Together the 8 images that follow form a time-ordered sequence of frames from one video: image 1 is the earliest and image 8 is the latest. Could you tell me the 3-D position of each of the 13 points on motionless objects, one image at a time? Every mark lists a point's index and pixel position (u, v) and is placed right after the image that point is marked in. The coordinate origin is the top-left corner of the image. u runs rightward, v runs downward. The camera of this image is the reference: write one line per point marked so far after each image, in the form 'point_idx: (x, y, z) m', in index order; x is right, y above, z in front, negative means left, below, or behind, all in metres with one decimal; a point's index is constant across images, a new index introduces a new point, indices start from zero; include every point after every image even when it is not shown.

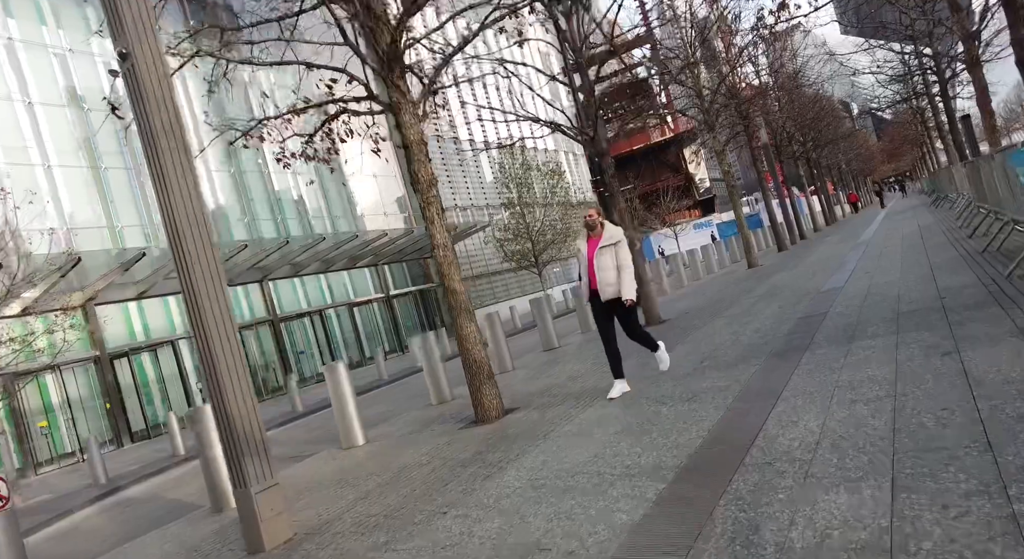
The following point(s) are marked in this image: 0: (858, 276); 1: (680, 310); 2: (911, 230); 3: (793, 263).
0: (+4.8, 0.0, +9.8) m
1: (+3.0, -0.6, +12.6) m
2: (+9.0, +1.1, +15.8) m
3: (+6.9, +0.4, +17.1) m
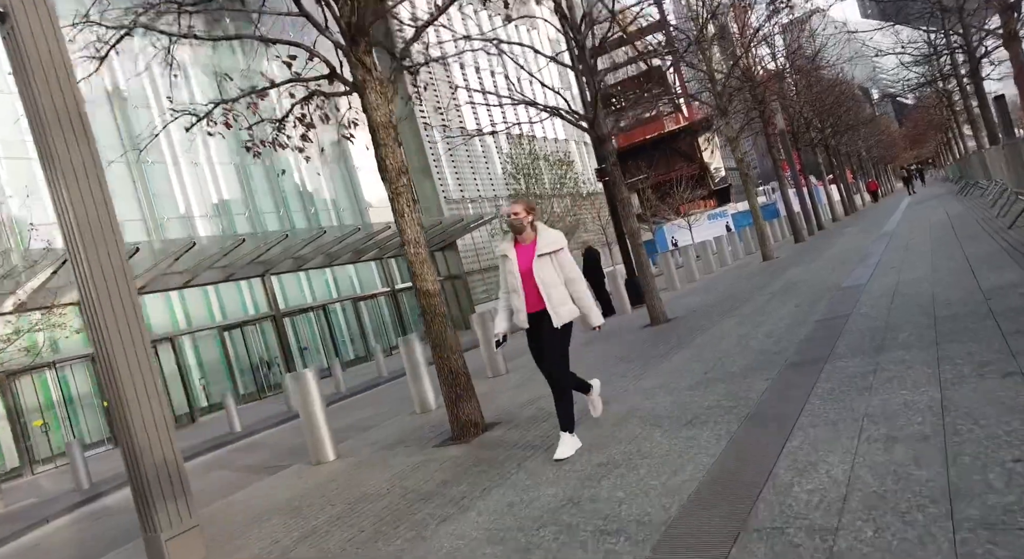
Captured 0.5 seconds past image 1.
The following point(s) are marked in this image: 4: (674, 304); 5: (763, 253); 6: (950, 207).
0: (+4.7, +0.1, +9.0) m
1: (+3.0, -0.5, +11.8) m
2: (+9.0, +1.3, +14.9) m
3: (+7.0, +0.6, +16.2) m
4: (+3.2, -0.5, +13.5) m
5: (+6.6, +0.7, +18.5) m
6: (+10.9, +1.8, +17.4) m
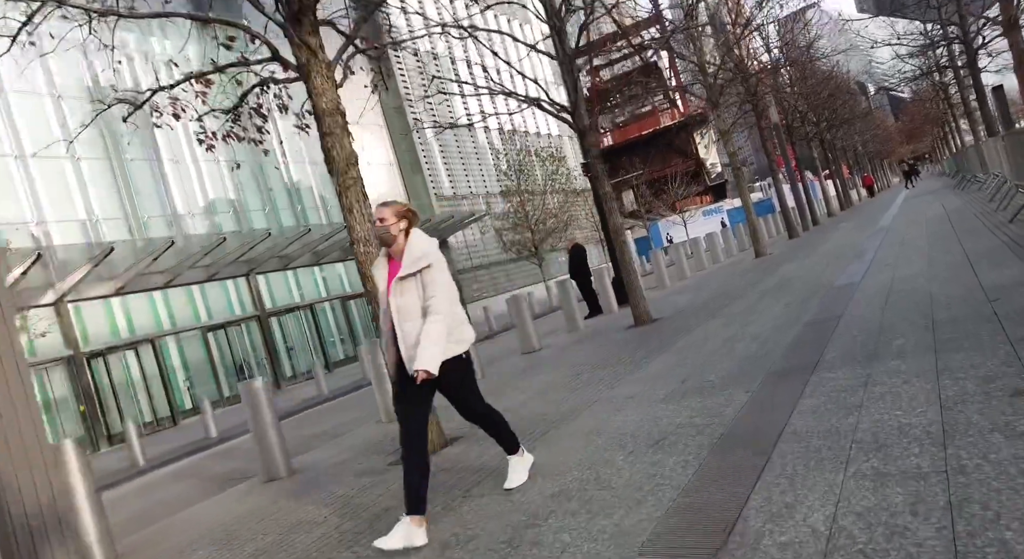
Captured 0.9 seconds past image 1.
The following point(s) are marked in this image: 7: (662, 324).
0: (+4.4, +0.1, +8.5) m
1: (+2.7, -0.4, +11.3) m
2: (+8.7, +1.3, +14.4) m
3: (+6.6, +0.6, +15.7) m
4: (+2.8, -0.4, +13.0) m
5: (+6.3, +0.7, +18.0) m
6: (+10.6, +1.9, +16.9) m
7: (+2.0, -0.6, +9.5) m
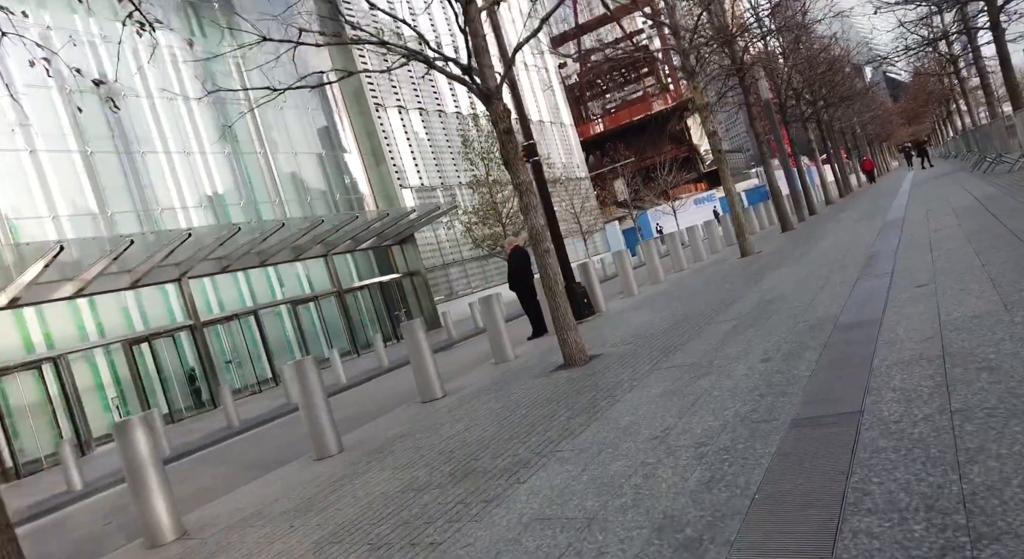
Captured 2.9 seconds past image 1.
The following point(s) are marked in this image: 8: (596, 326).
0: (+3.2, -0.1, +5.7) m
1: (+1.4, -0.6, +8.6) m
2: (+7.4, +1.3, +11.6) m
3: (+5.4, +0.6, +13.0) m
4: (+1.6, -0.6, +10.2) m
5: (+5.0, +0.7, +15.3) m
6: (+9.3, +1.9, +14.1) m
7: (+0.8, -0.8, +6.7) m
8: (+1.2, -0.7, +10.3) m
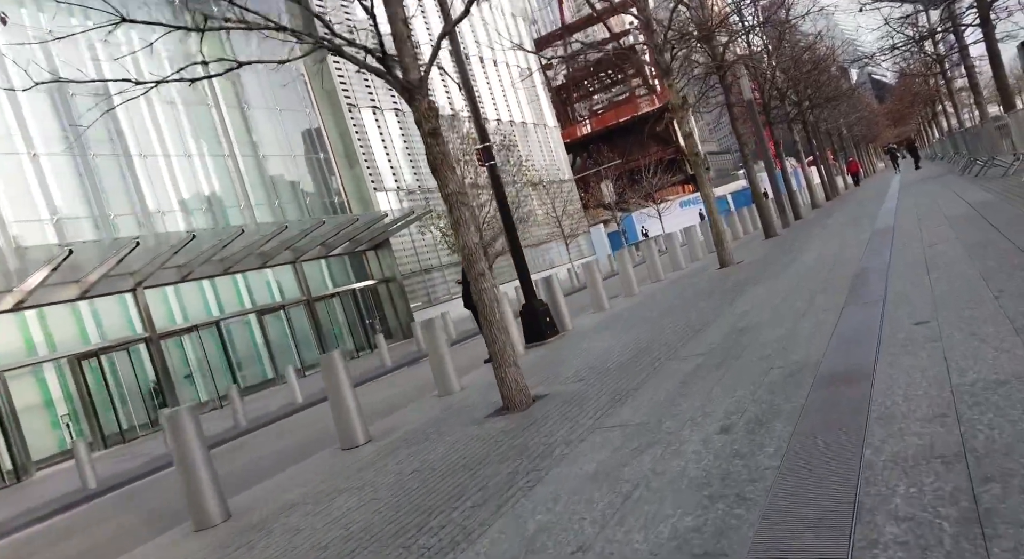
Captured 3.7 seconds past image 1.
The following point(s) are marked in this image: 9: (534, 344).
0: (+2.6, -0.3, +4.7) m
1: (+0.8, -0.9, +7.5) m
2: (+6.7, +1.0, +10.6) m
3: (+4.7, +0.3, +12.0) m
4: (+0.9, -0.9, +9.2) m
5: (+4.2, +0.4, +14.3) m
6: (+8.6, +1.7, +13.2) m
7: (+0.2, -1.1, +5.6) m
8: (+0.6, -1.0, +9.2) m
9: (+0.3, -1.0, +10.6) m
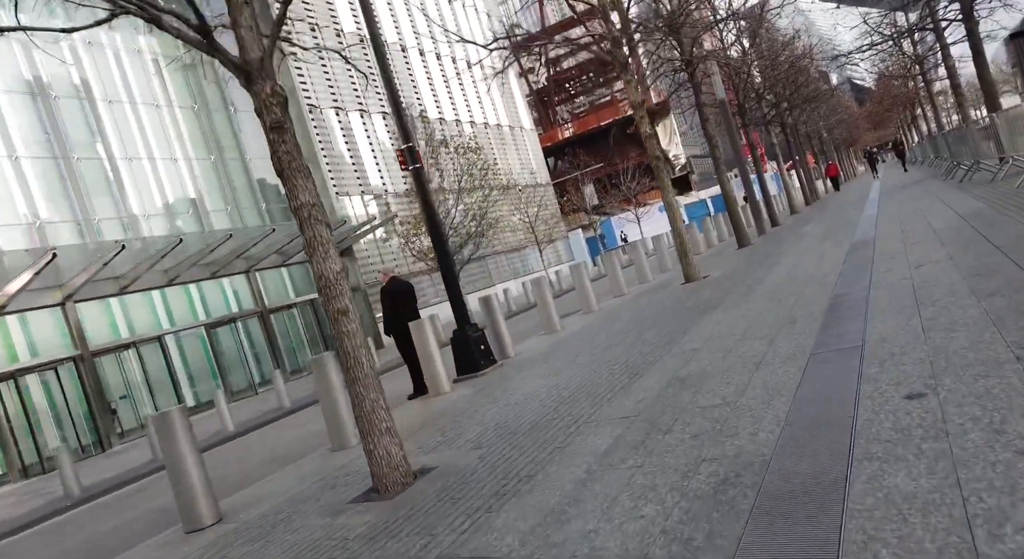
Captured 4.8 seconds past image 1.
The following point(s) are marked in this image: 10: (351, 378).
0: (+1.8, -0.6, +3.3) m
1: (-0.1, -1.2, +6.1) m
2: (+5.8, +0.8, +9.4) m
3: (+3.7, 0.0, +10.7) m
4: (0.0, -1.1, +7.8) m
5: (+3.2, +0.1, +12.9) m
6: (+7.6, +1.4, +12.0) m
7: (-0.6, -1.3, +4.2) m
8: (-0.3, -1.2, +7.8) m
9: (-0.6, -1.3, +9.1) m
10: (-1.1, -0.7, +4.8) m
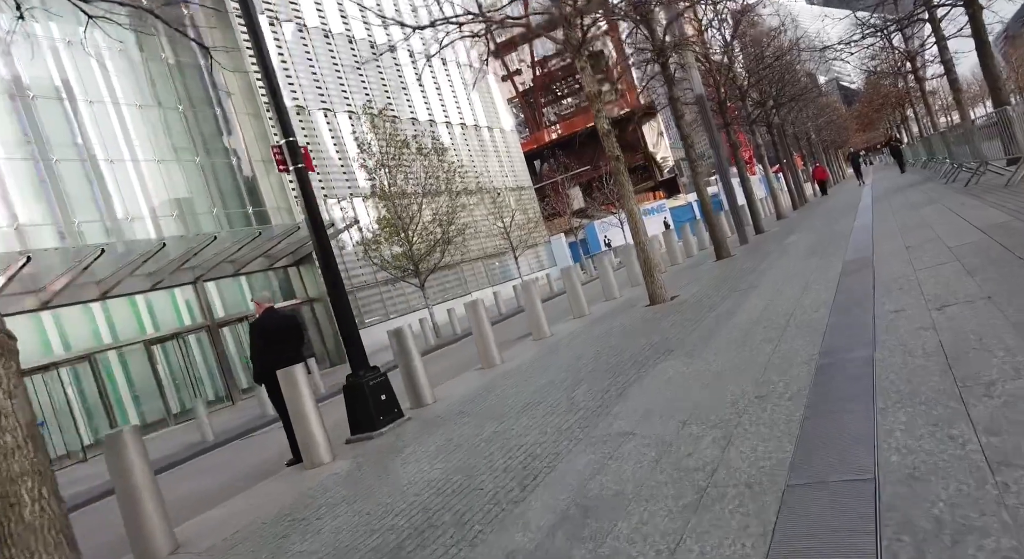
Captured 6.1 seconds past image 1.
0: (+0.9, -0.9, +1.5) m
1: (-1.0, -1.5, +4.2) m
2: (+4.8, +0.5, +7.5) m
3: (+2.7, -0.3, +8.8) m
4: (-0.9, -1.5, +5.9) m
5: (+2.2, -0.2, +11.1) m
6: (+6.6, +1.1, +10.2) m
7: (-1.5, -1.7, +2.3) m
8: (-1.3, -1.6, +5.9) m
9: (-1.6, -1.6, +7.2) m
10: (-2.0, -1.0, +2.9) m
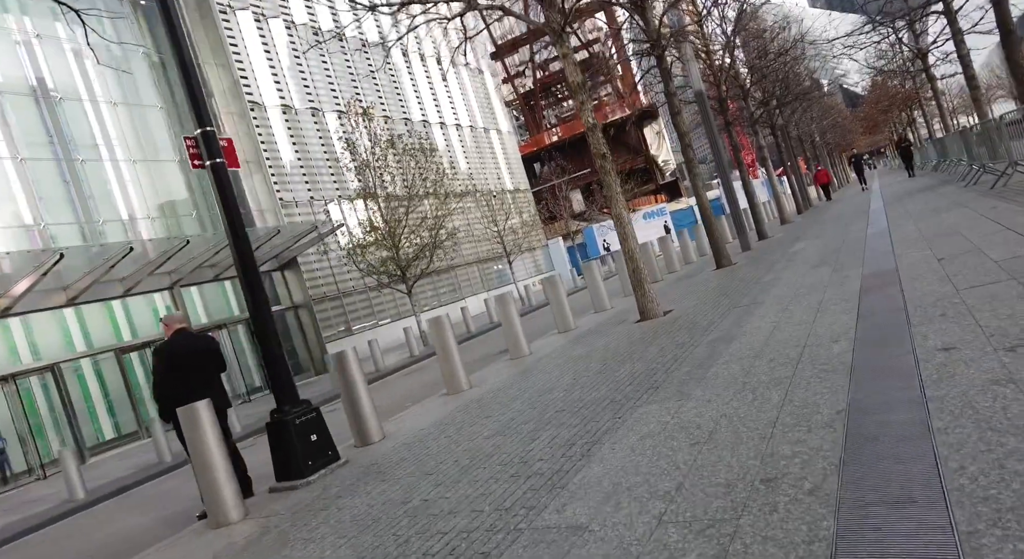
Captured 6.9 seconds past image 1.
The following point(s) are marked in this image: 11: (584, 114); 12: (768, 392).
0: (+0.5, -1.0, +0.3) m
1: (-1.4, -1.6, +3.0) m
2: (+4.4, +0.3, +6.3) m
3: (+2.3, -0.5, +7.6) m
4: (-1.3, -1.6, +4.7) m
5: (+1.8, -0.4, +9.9) m
6: (+6.2, +0.9, +9.0) m
7: (-1.9, -1.8, +1.1) m
8: (-1.7, -1.7, +4.7) m
9: (-2.0, -1.7, +6.0) m
10: (-2.4, -1.1, +1.7) m
11: (+1.2, +2.6, +11.4) m
12: (+1.5, -0.7, +4.2) m
